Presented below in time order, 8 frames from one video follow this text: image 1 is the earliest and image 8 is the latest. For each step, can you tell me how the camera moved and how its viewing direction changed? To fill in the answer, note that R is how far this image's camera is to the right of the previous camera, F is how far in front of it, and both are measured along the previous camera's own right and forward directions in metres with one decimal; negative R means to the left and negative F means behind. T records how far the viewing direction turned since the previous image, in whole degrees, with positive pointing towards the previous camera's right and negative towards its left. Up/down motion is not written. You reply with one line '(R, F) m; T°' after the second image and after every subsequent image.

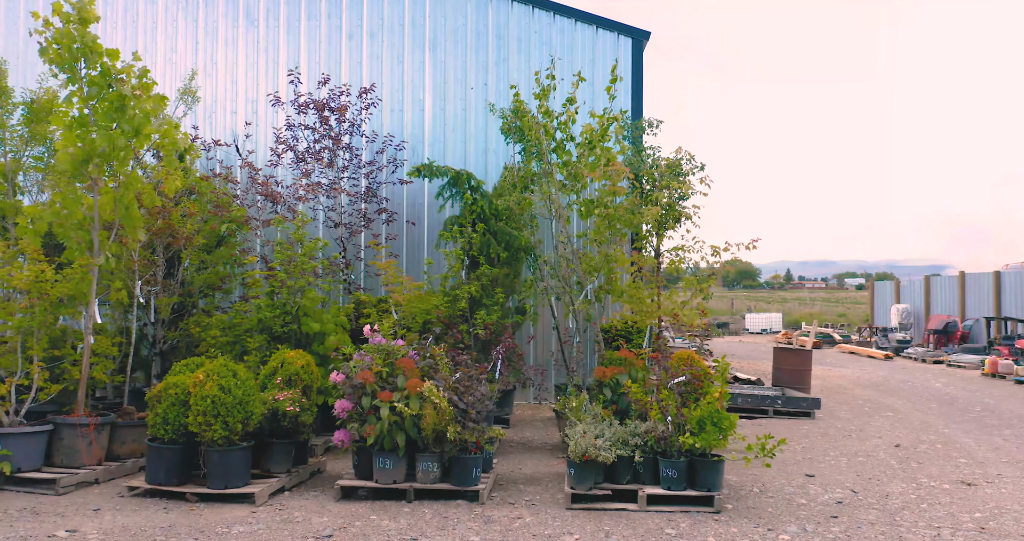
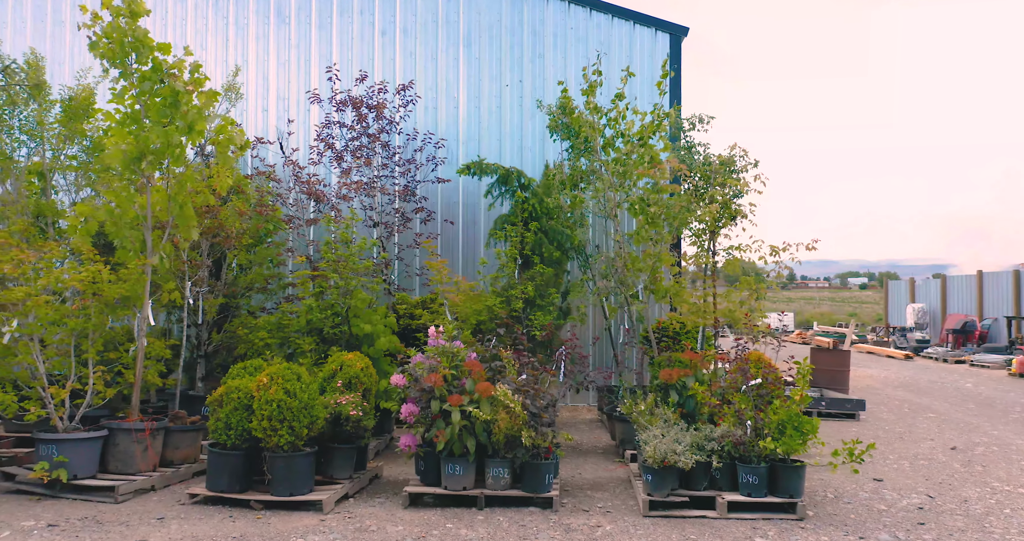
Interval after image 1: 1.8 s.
(-0.6, +0.2) m; 0°
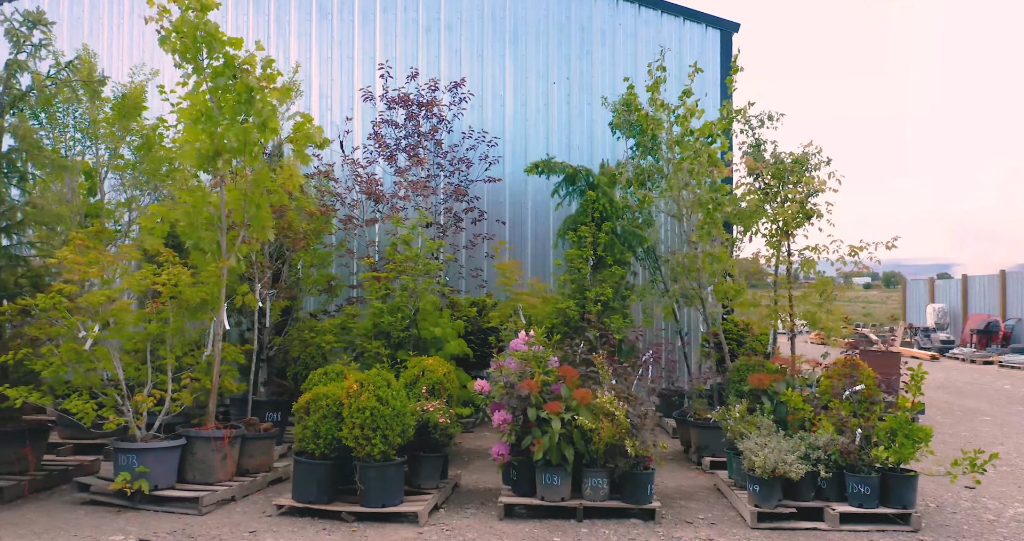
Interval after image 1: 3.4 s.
(-0.7, +0.2) m; 0°
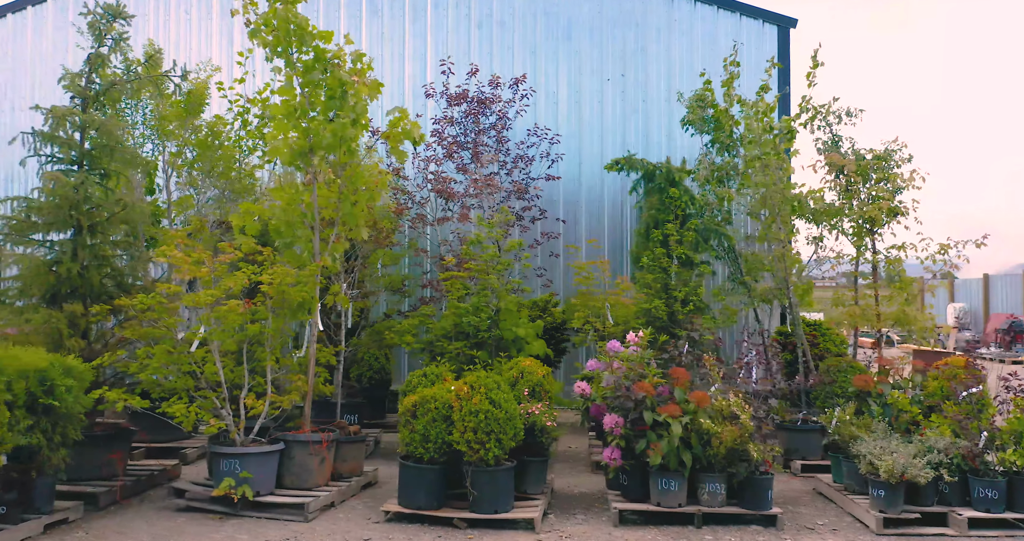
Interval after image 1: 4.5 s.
(-0.8, +0.2) m; 0°
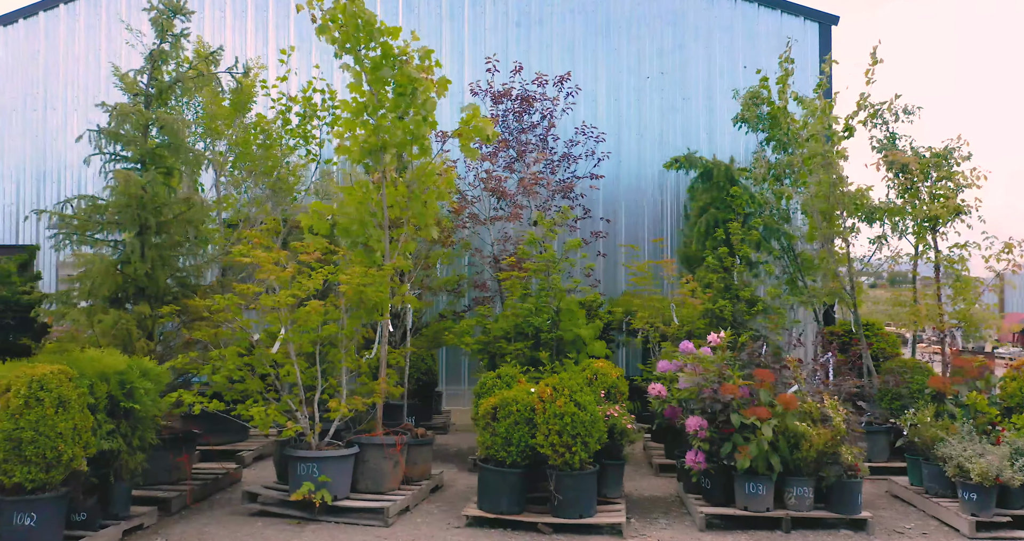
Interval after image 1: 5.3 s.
(-0.6, +0.1) m; 0°
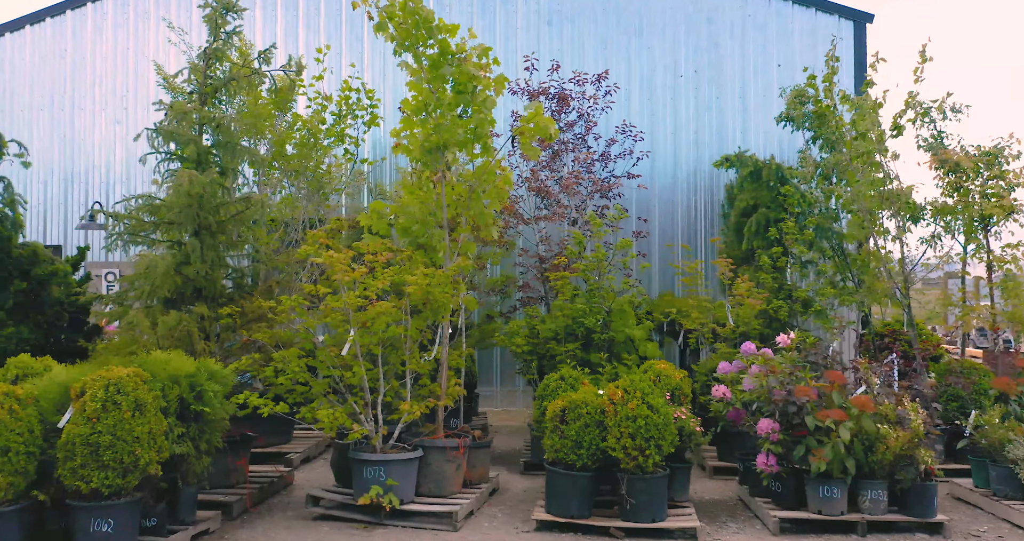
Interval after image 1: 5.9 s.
(-0.5, +0.1) m; 0°
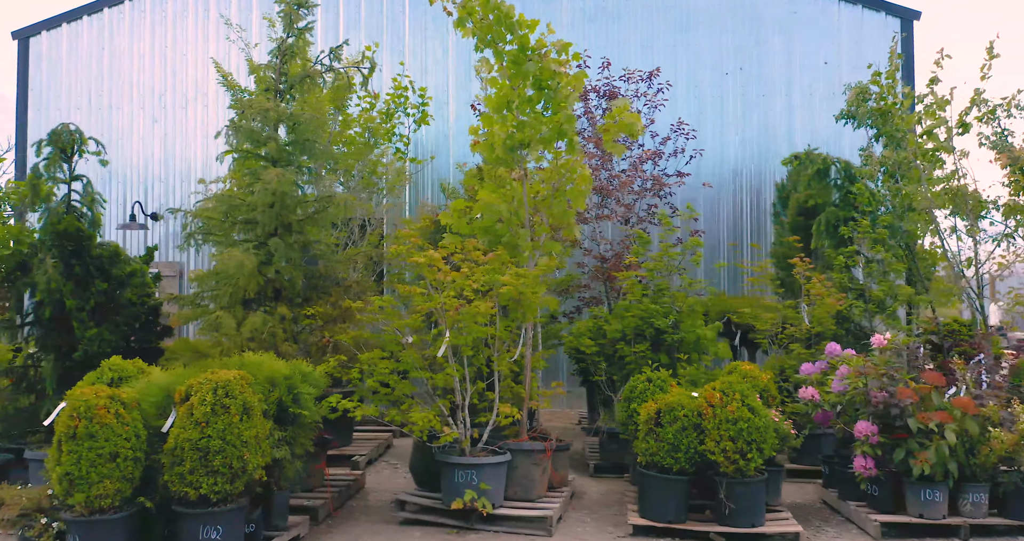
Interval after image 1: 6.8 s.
(-0.7, +0.1) m; 0°
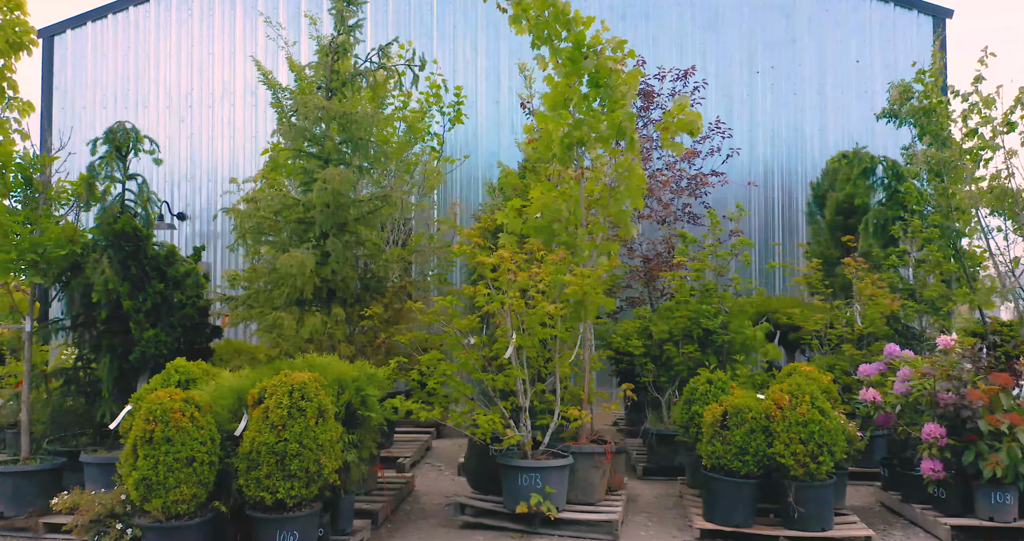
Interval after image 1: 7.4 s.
(-0.5, +0.1) m; 0°
